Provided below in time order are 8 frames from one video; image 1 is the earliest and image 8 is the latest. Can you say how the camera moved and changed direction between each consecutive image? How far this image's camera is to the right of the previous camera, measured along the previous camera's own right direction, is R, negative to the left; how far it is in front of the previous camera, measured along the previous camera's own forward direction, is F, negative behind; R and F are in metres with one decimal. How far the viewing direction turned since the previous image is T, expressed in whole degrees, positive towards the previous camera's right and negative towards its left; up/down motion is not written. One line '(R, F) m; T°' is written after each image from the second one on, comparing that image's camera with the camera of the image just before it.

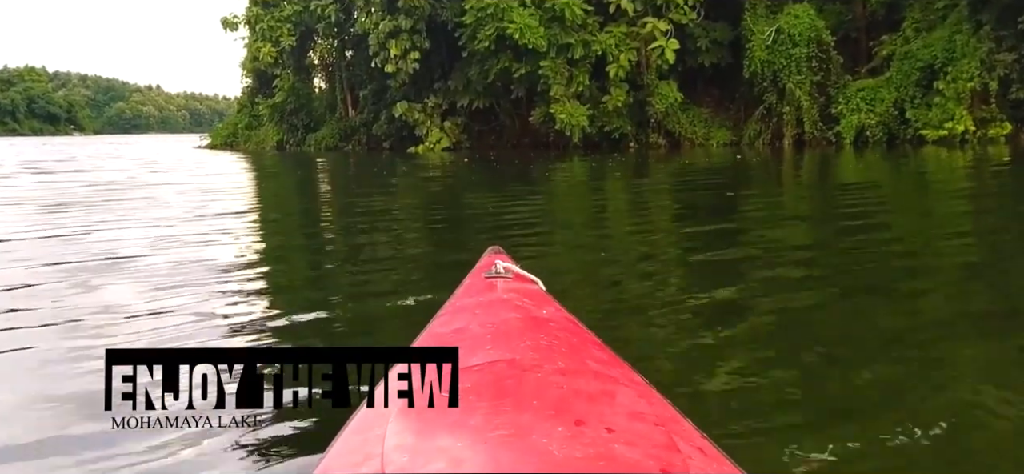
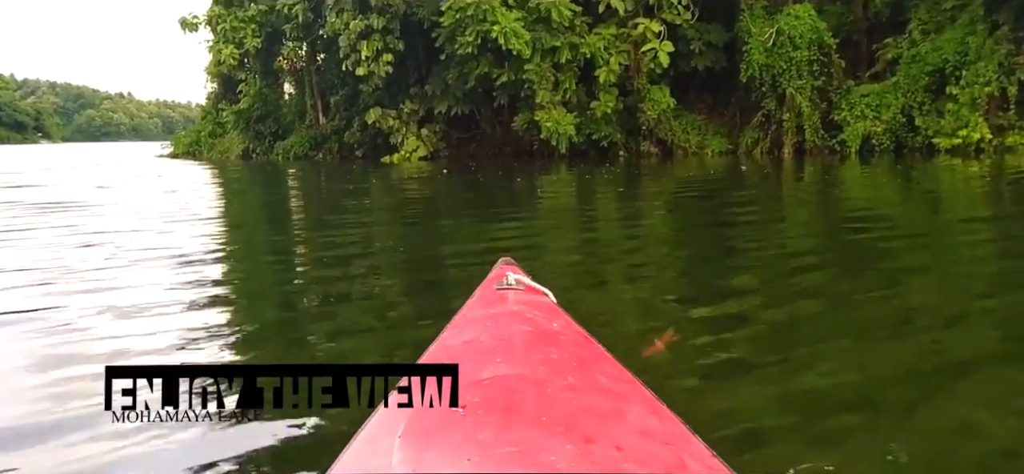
(-0.1, +1.0) m; +2°
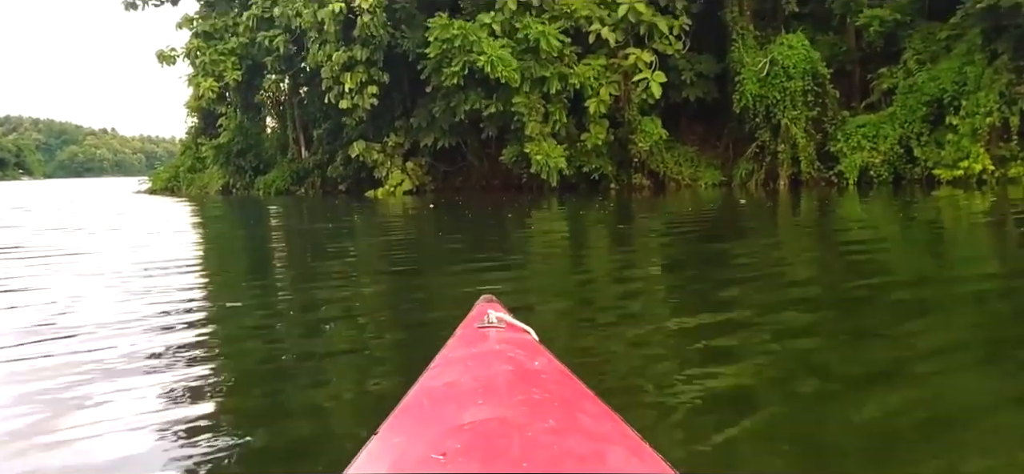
(-0.1, +0.5) m; +1°
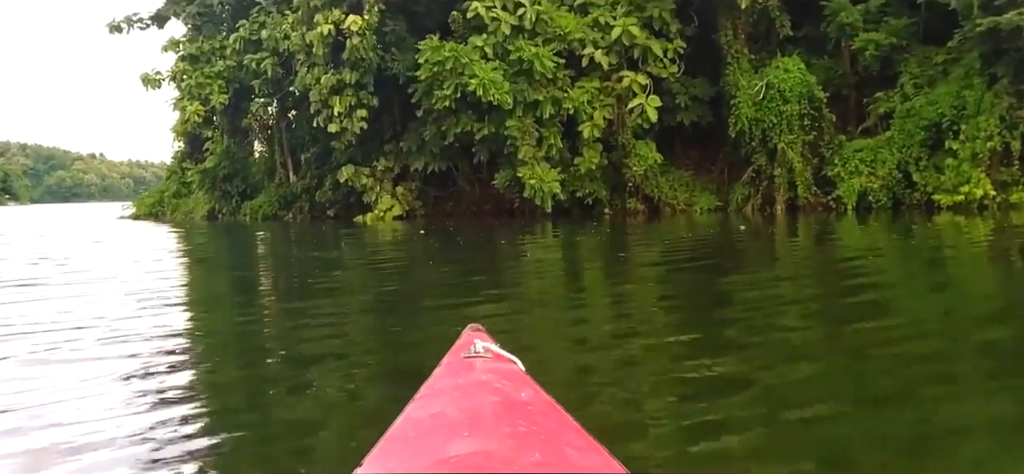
(0.0, +0.3) m; +1°
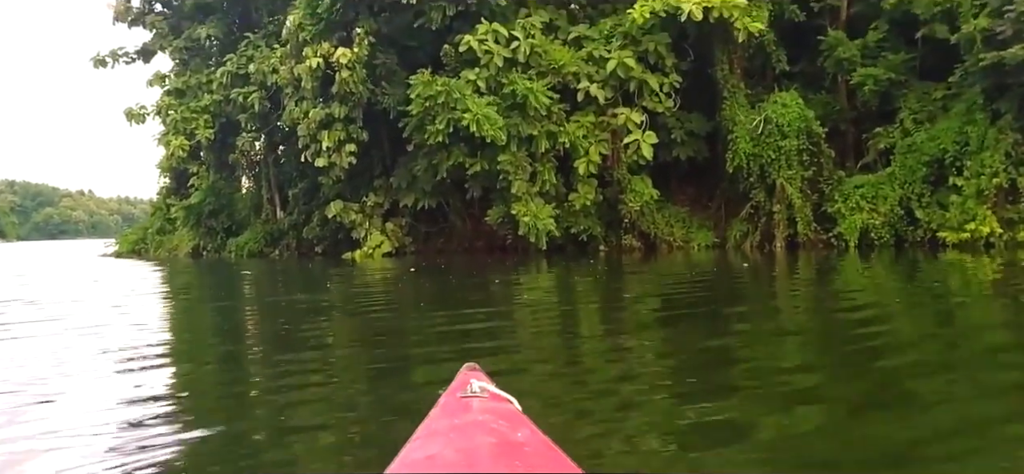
(-0.1, +0.4) m; +1°
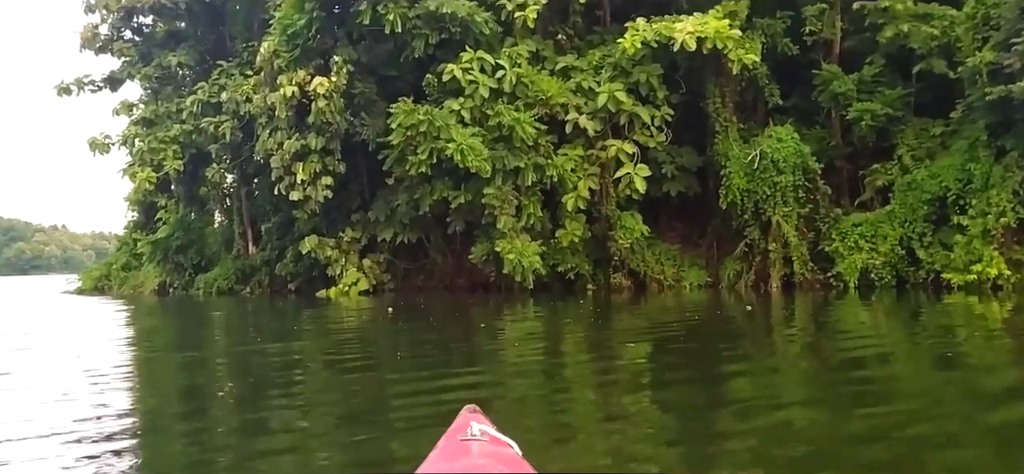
(-0.1, +0.6) m; +1°
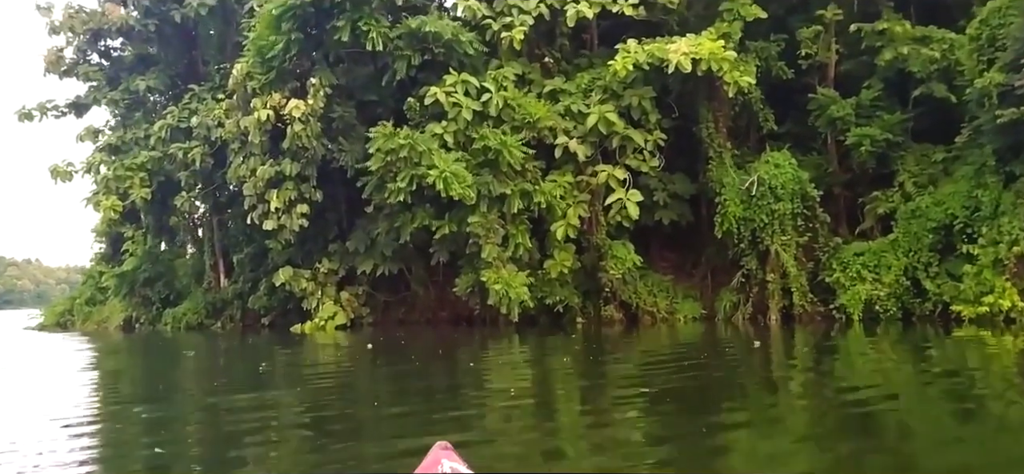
(-0.1, +0.6) m; +1°
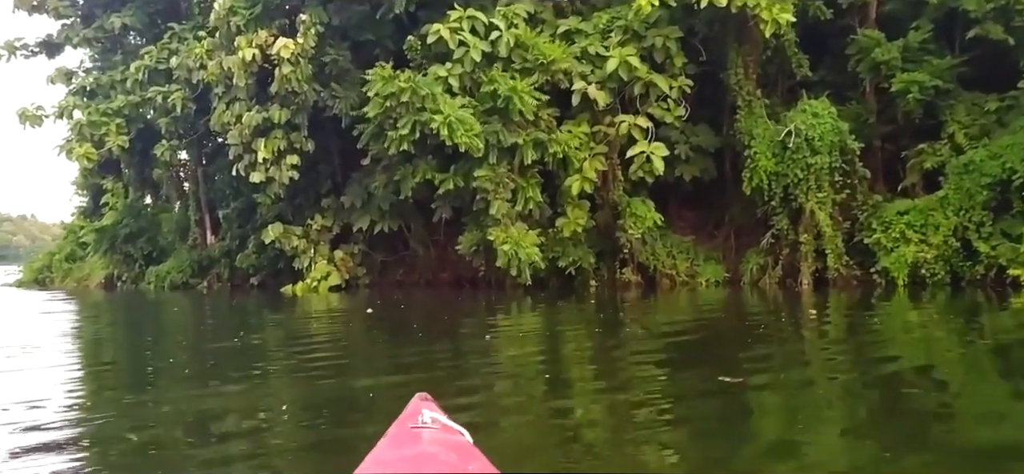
(-0.2, +1.0) m; 0°
